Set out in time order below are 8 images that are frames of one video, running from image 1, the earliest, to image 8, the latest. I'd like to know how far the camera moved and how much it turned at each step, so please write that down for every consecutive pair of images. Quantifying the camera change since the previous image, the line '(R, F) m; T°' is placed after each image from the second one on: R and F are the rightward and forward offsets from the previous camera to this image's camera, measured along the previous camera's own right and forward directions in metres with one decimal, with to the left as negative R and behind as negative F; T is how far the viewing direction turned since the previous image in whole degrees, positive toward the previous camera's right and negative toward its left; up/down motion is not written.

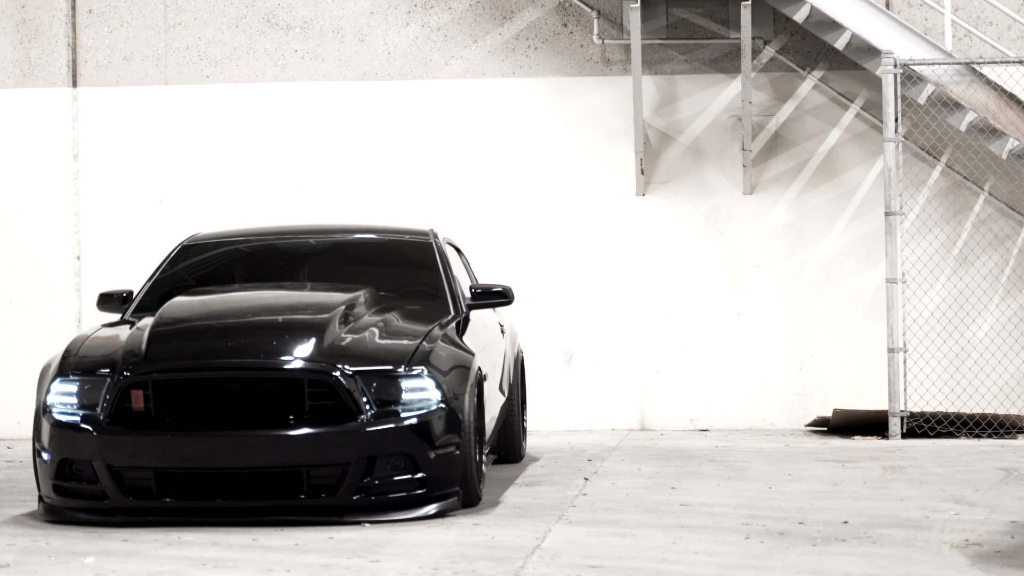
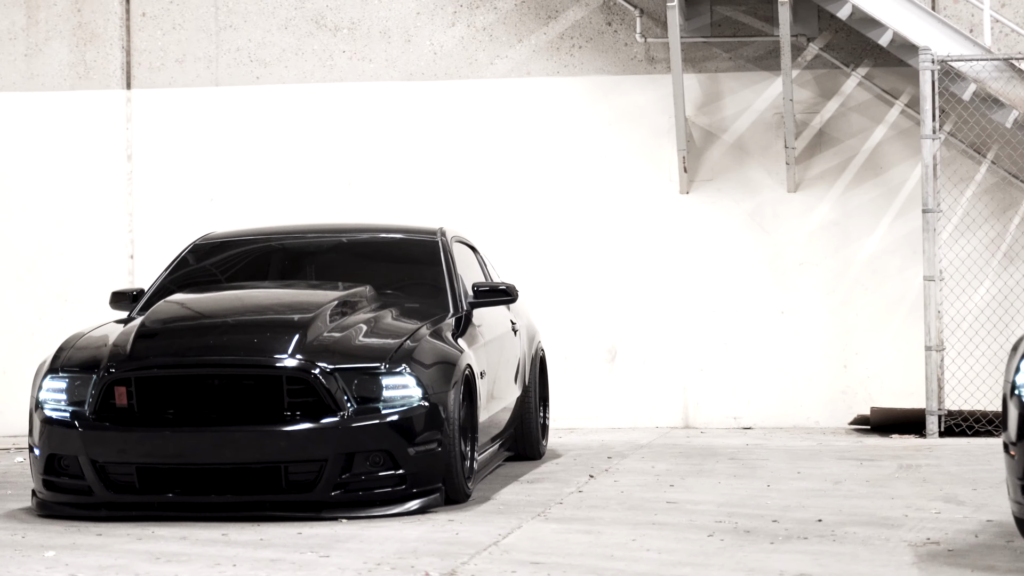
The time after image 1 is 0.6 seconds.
(+0.3, 0.0) m; -3°
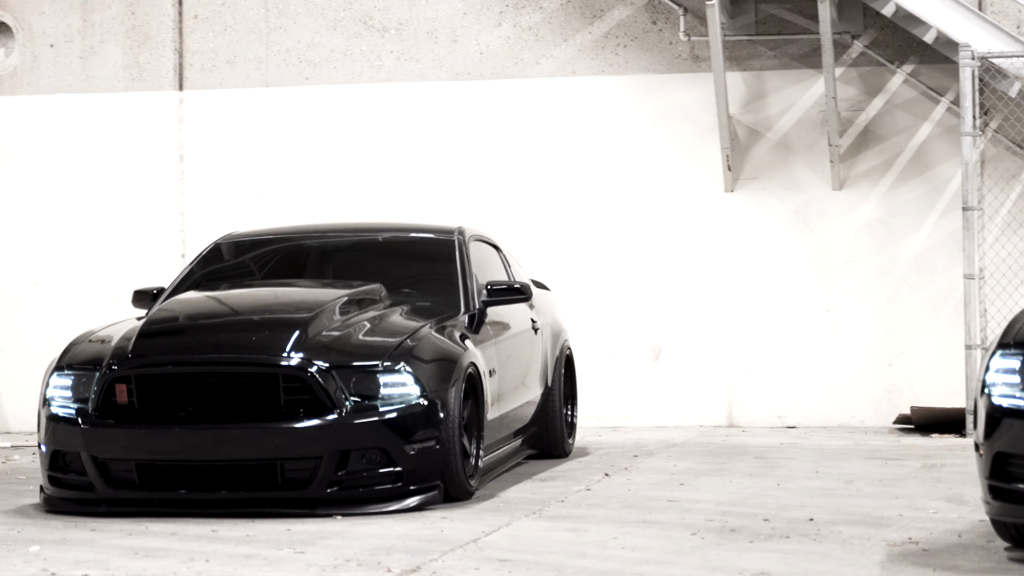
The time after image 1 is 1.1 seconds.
(+0.3, 0.0) m; -3°
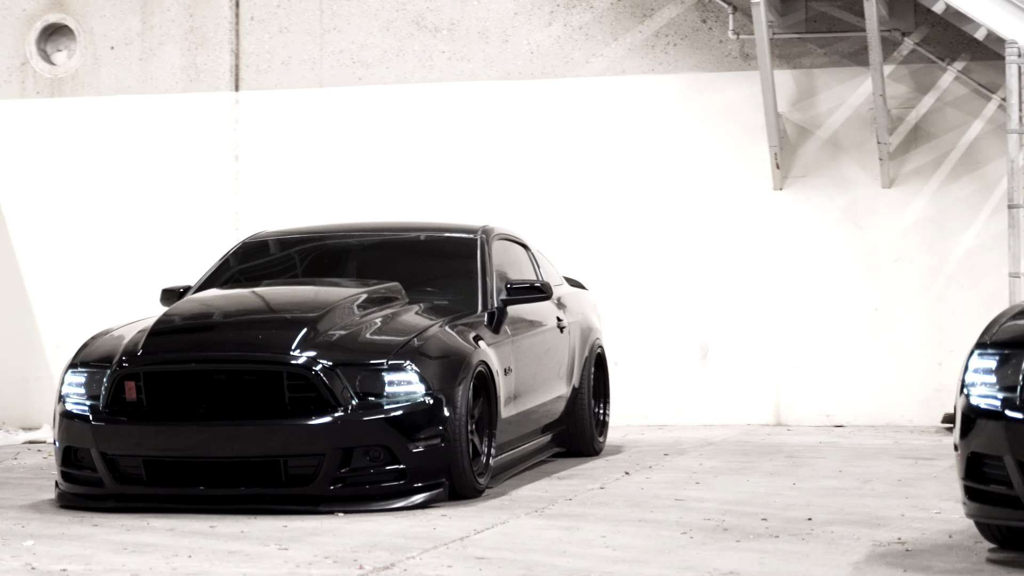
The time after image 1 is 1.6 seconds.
(+0.3, 0.0) m; -3°
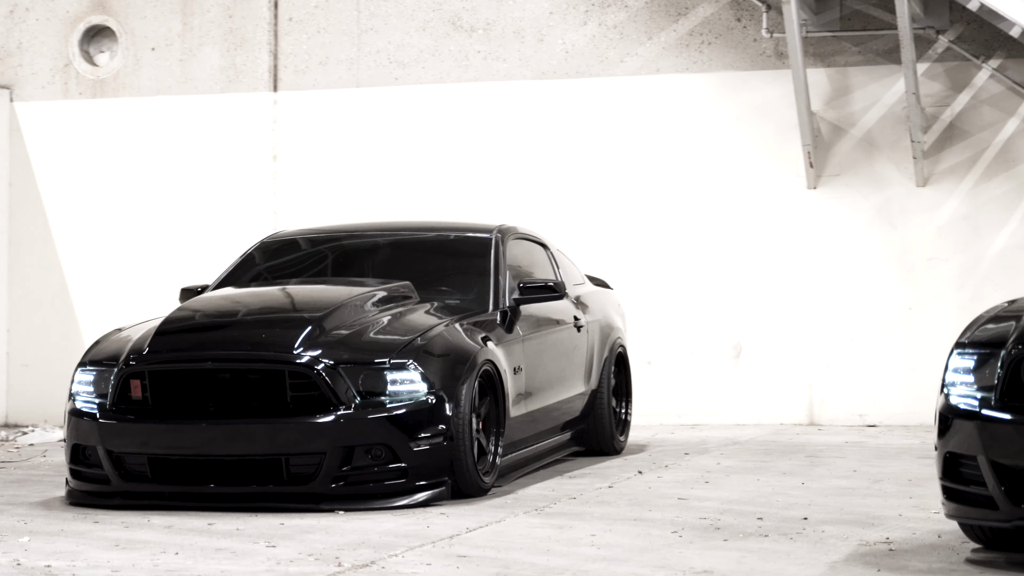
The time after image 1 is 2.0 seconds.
(+0.2, 0.0) m; -2°
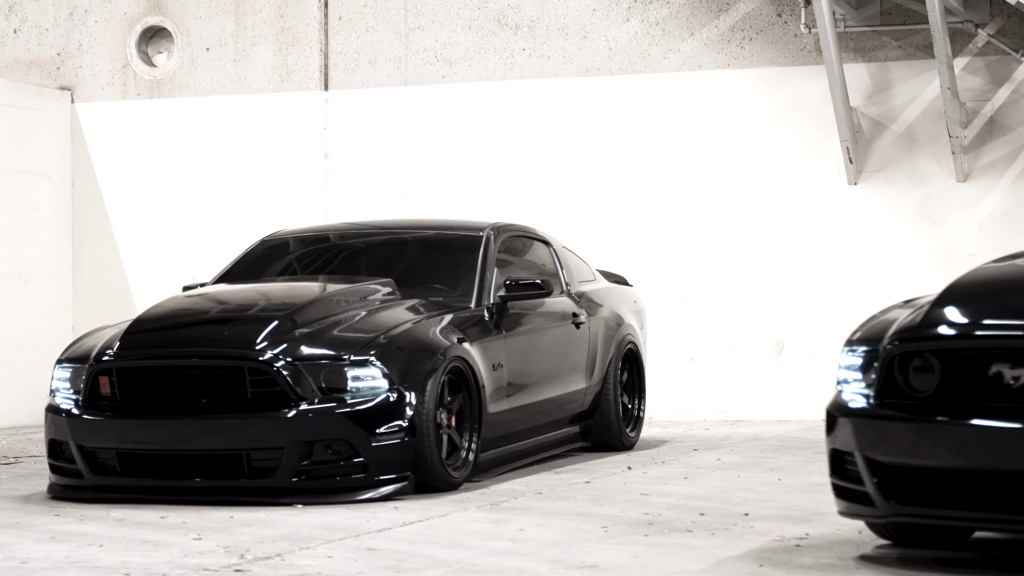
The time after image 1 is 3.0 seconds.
(+0.5, 0.0) m; -4°
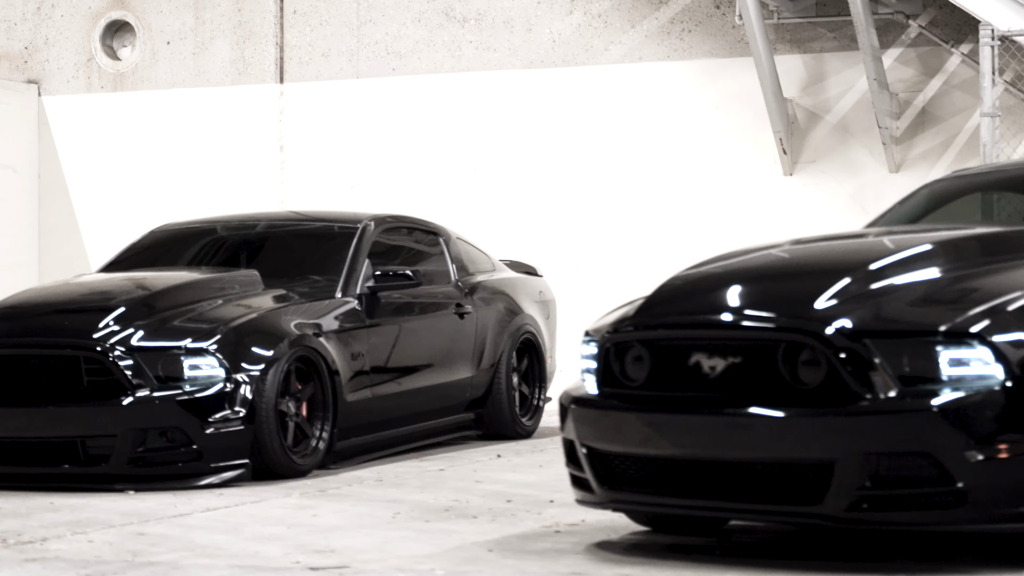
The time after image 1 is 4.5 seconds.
(+0.7, -0.1) m; -3°
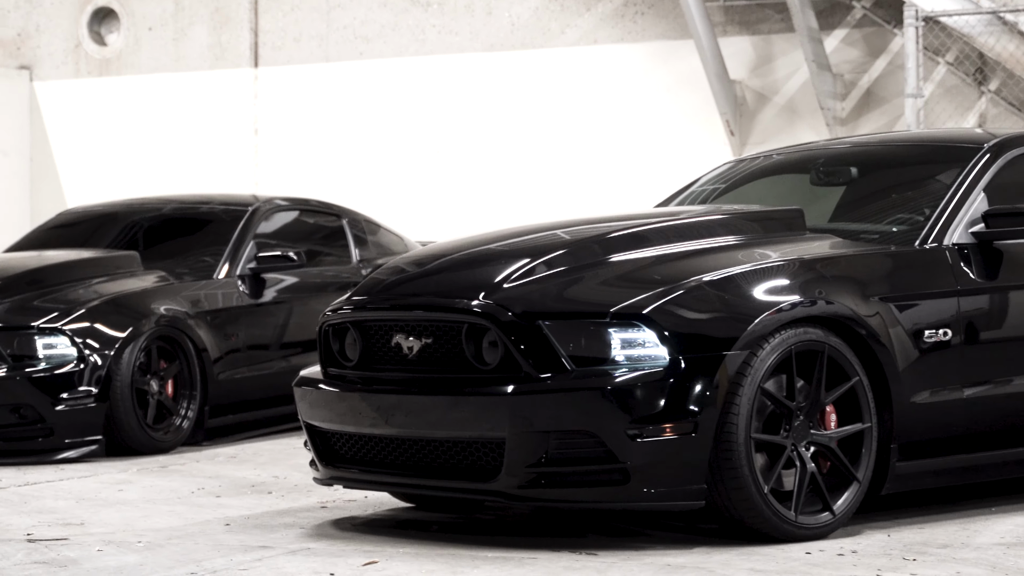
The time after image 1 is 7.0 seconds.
(+0.7, -0.1) m; -4°
